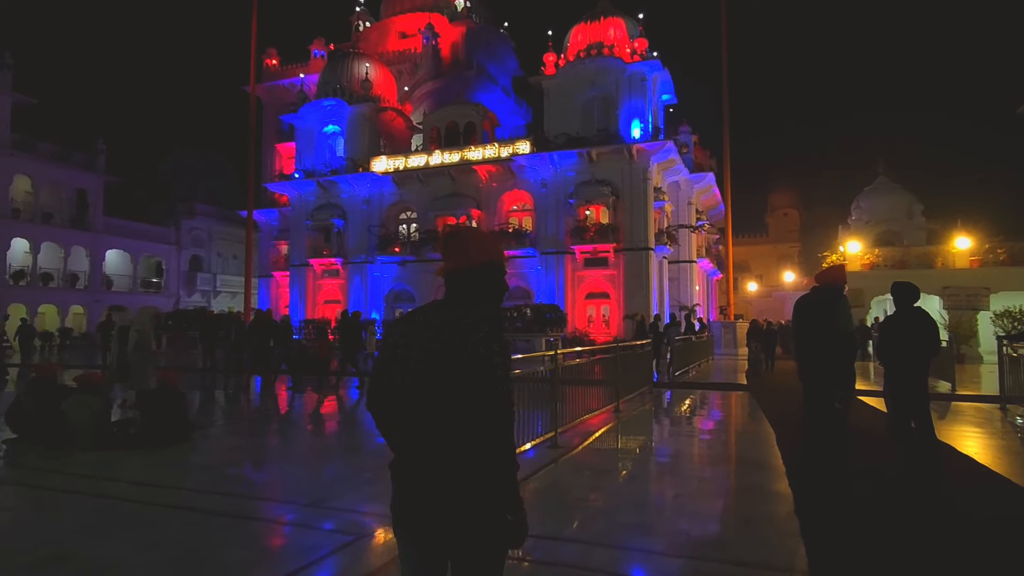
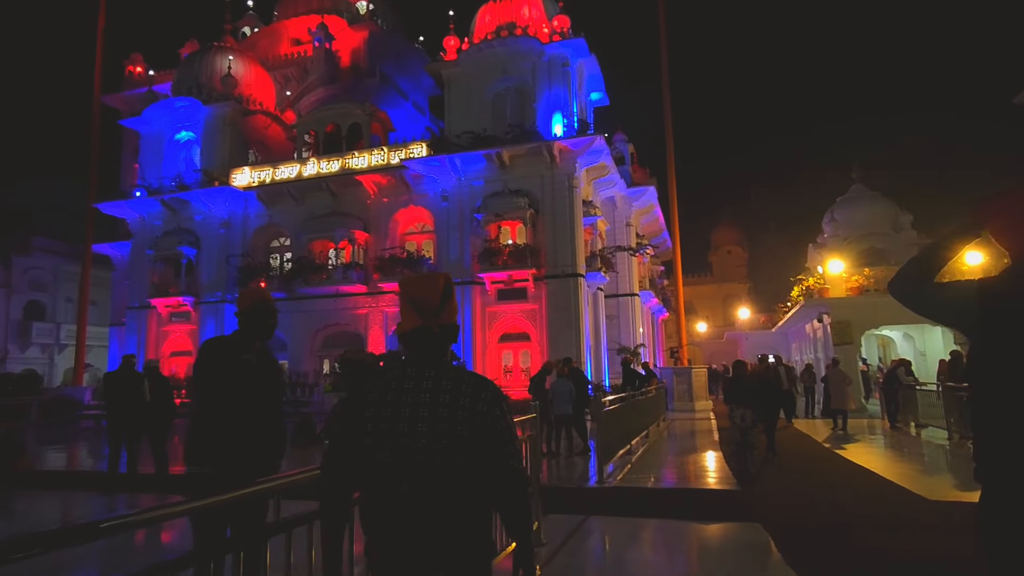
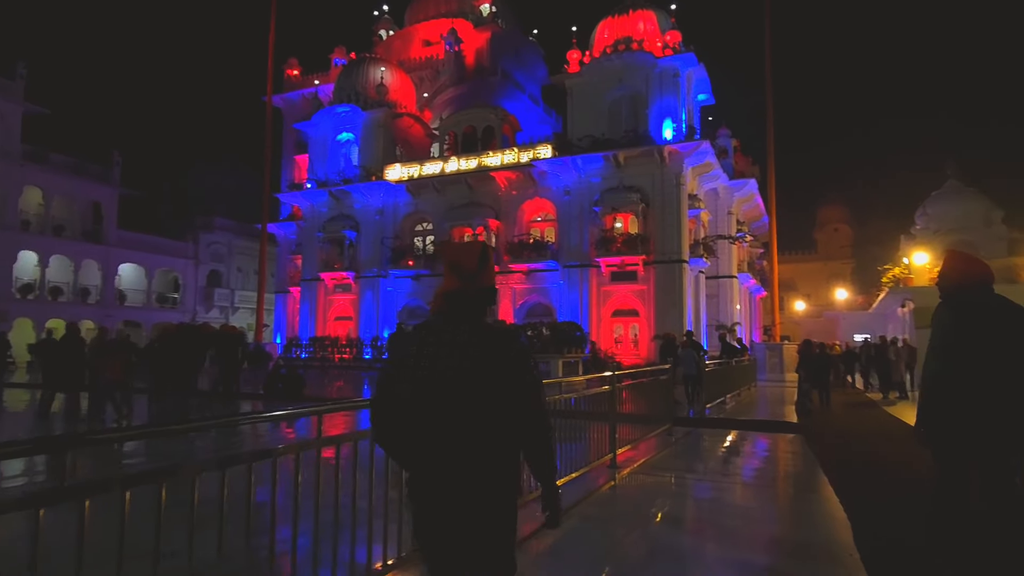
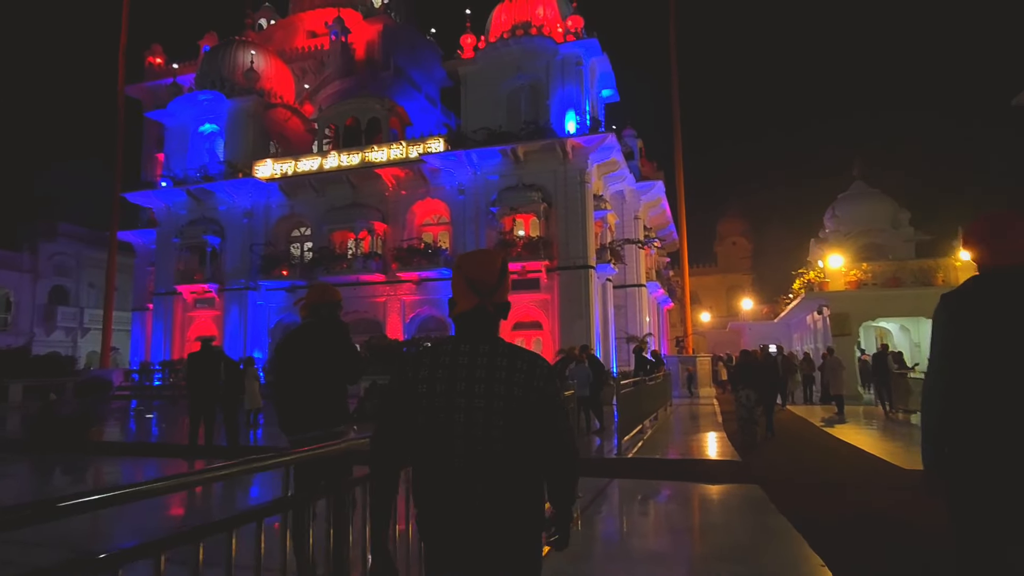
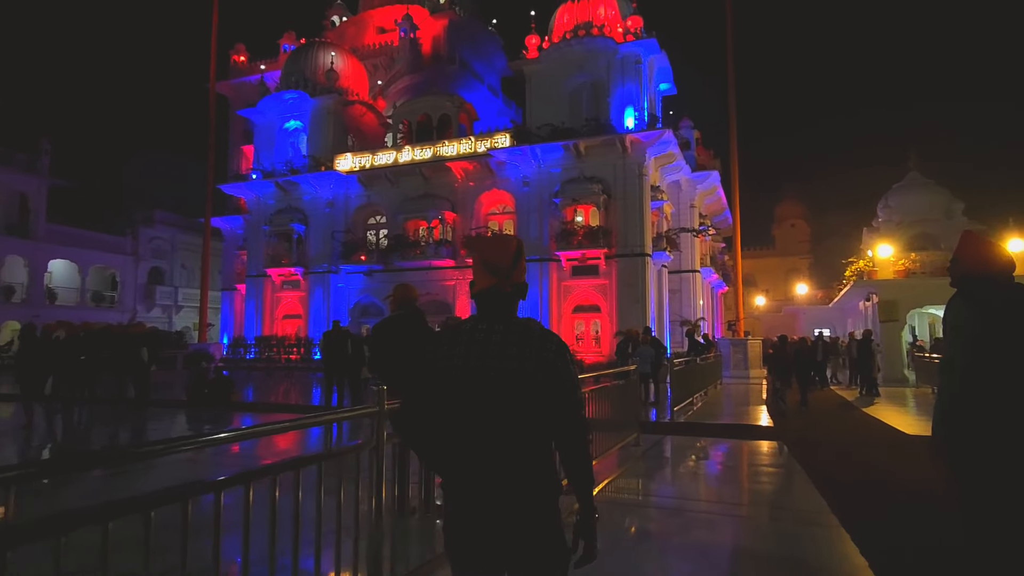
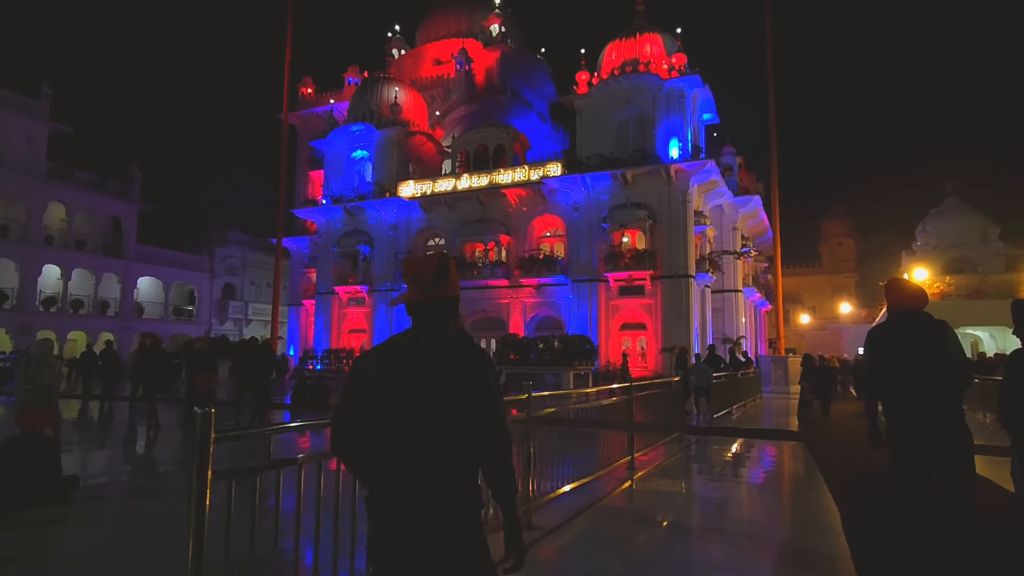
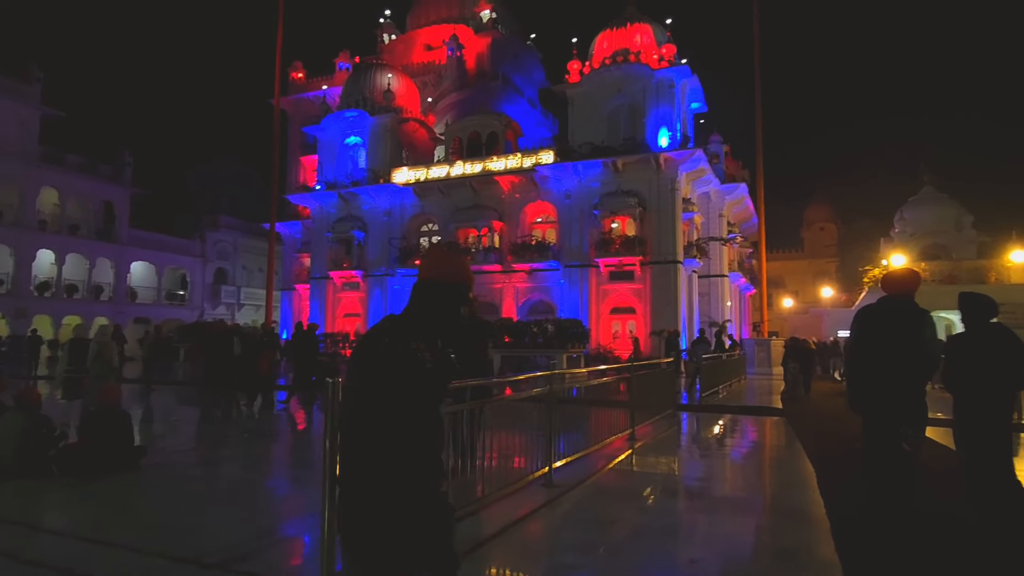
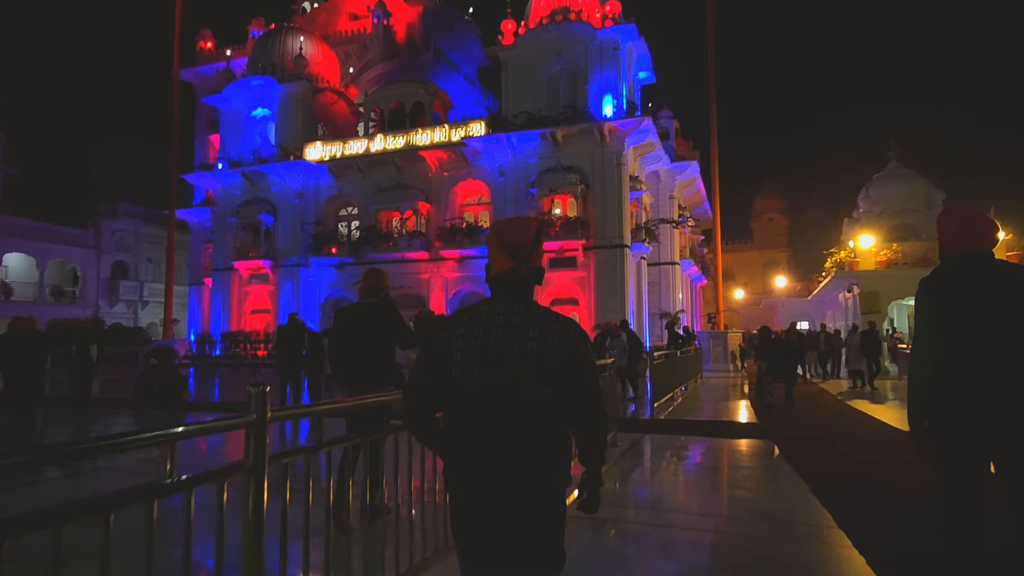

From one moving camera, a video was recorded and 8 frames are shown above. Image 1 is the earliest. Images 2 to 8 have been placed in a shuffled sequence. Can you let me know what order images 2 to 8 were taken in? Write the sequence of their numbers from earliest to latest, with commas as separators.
7, 6, 3, 5, 8, 4, 2
